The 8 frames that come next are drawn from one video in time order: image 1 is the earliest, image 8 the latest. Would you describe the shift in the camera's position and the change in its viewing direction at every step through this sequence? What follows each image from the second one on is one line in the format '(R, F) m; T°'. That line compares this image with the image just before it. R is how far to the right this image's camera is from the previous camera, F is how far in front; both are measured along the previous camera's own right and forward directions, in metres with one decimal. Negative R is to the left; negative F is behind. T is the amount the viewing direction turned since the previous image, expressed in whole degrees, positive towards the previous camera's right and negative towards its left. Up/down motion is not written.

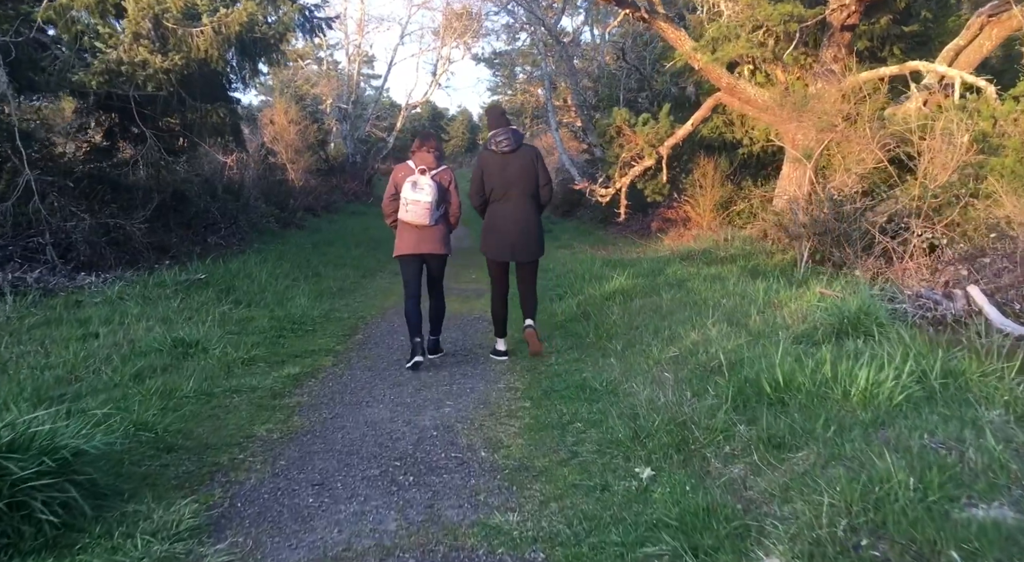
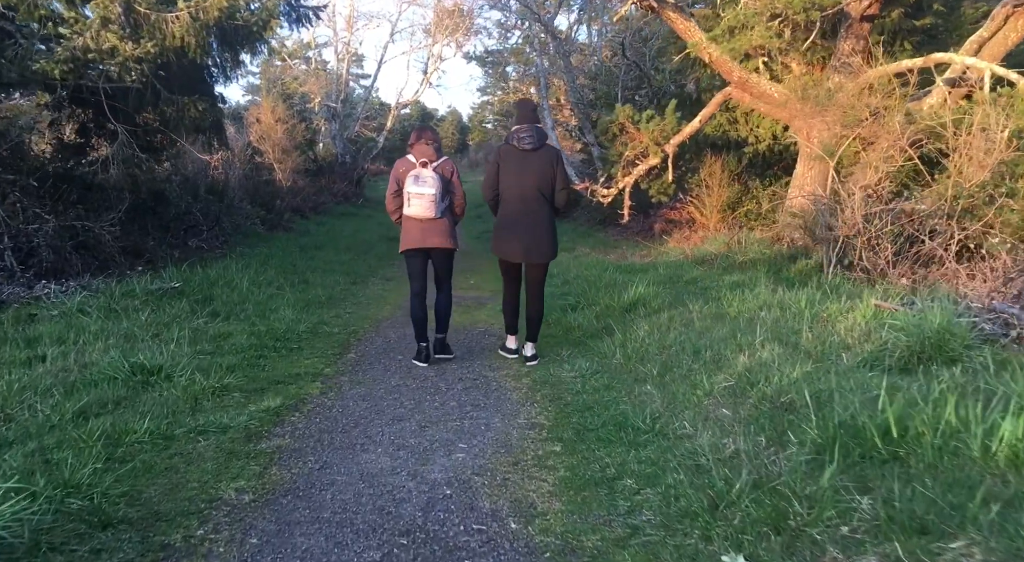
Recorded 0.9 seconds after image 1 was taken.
(-0.2, +0.8) m; +1°
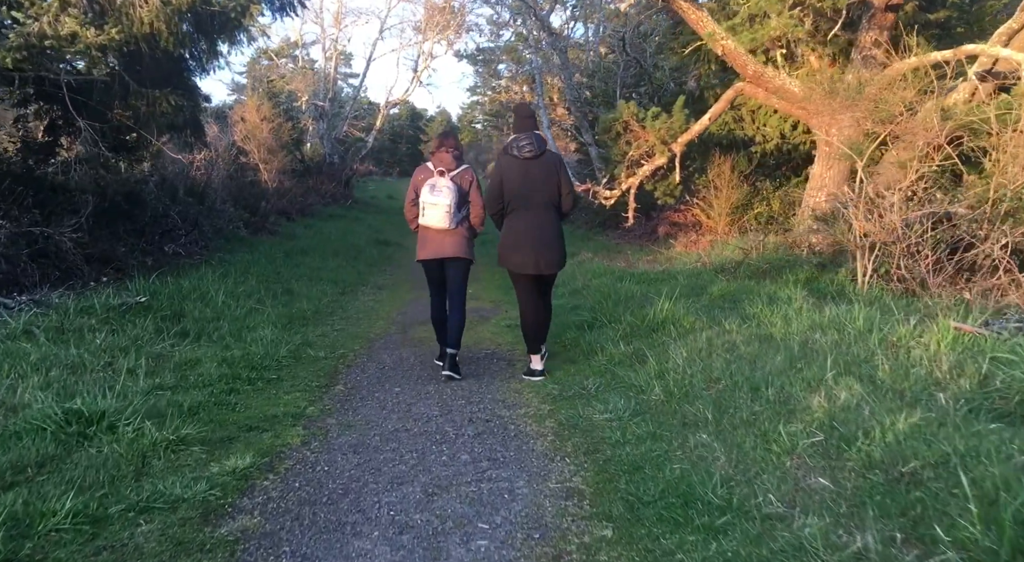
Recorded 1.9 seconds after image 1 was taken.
(-0.2, +0.9) m; +1°
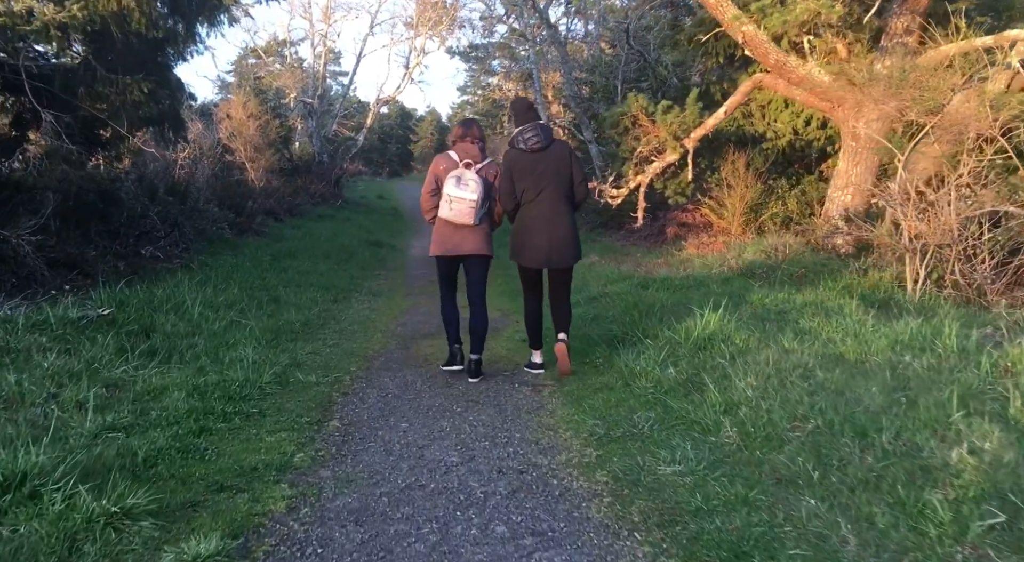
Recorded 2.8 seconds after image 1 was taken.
(-0.2, +0.9) m; +1°
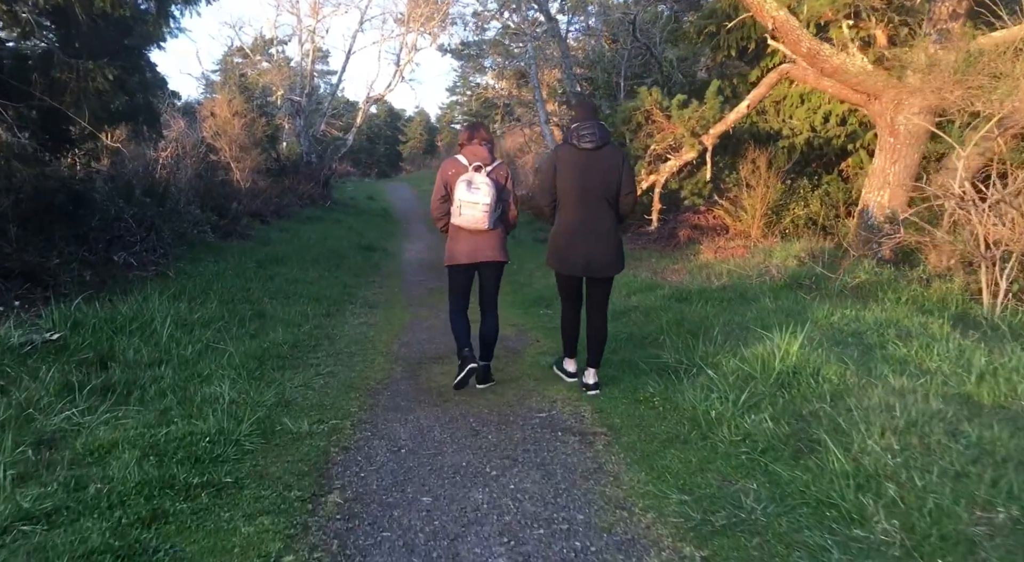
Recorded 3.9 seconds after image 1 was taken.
(-0.3, +1.0) m; +1°
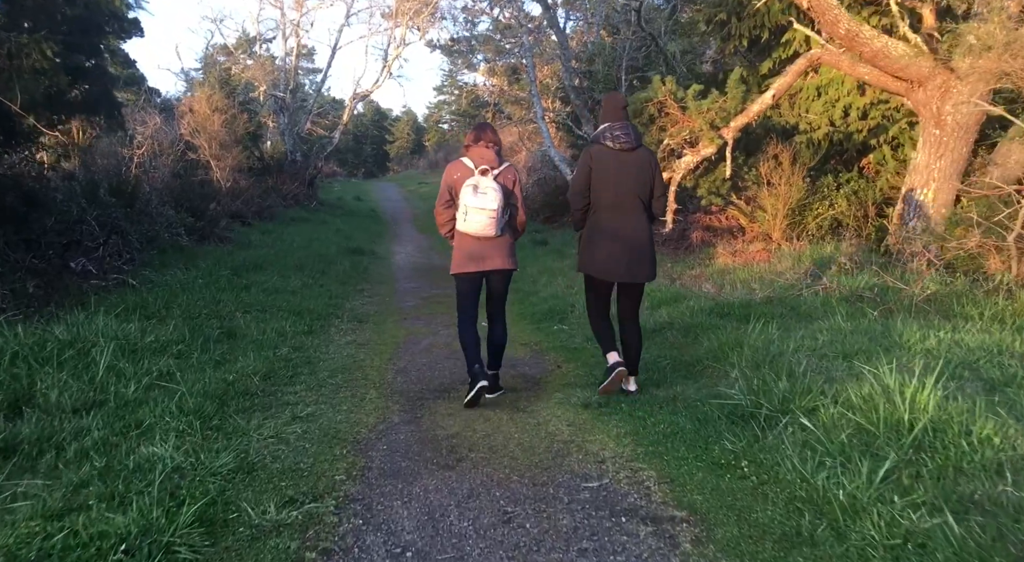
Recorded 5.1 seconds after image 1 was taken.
(-0.2, +1.1) m; +1°
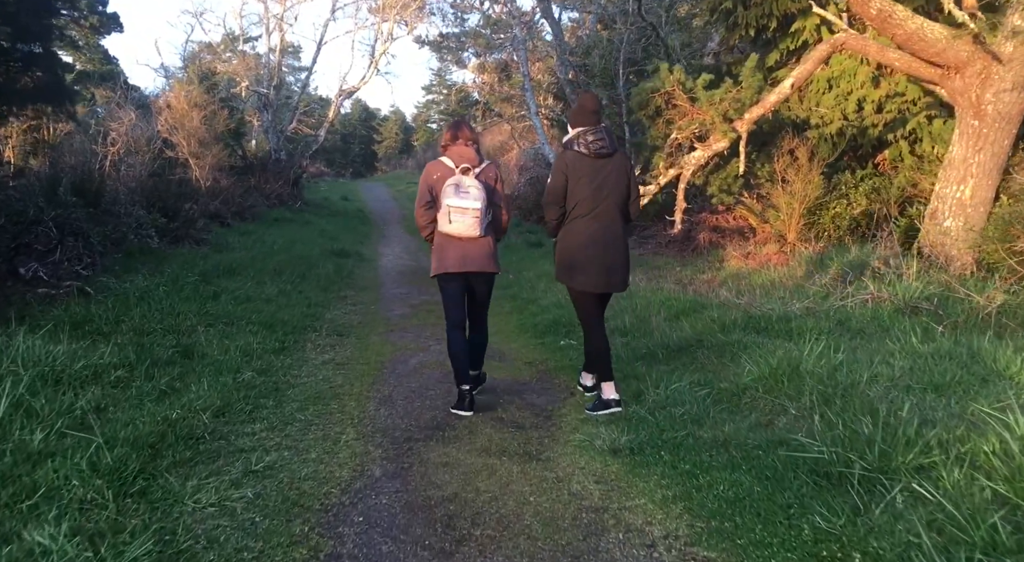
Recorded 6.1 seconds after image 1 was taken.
(-0.1, +0.9) m; +1°
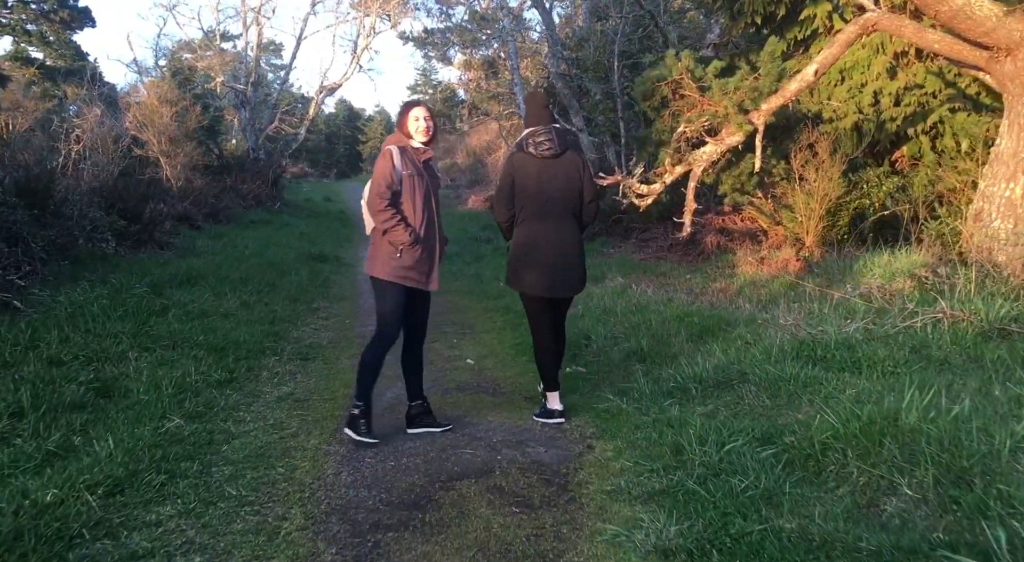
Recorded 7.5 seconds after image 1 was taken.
(-0.1, +1.1) m; +1°
